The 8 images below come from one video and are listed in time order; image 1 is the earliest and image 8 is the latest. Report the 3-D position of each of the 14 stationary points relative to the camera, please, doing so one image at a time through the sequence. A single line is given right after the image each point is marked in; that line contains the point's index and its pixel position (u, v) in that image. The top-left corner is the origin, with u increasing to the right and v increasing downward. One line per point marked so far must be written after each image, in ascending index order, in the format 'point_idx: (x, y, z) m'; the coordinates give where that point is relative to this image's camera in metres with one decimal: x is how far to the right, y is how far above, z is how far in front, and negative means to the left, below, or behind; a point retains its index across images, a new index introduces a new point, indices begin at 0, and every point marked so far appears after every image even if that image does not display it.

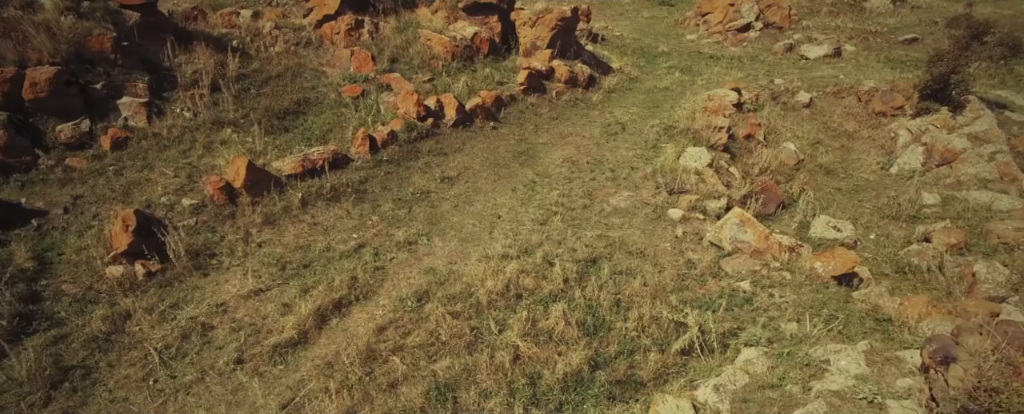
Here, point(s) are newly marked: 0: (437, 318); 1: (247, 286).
0: (-0.6, -0.9, +5.3) m
1: (-2.5, -0.7, +6.2) m
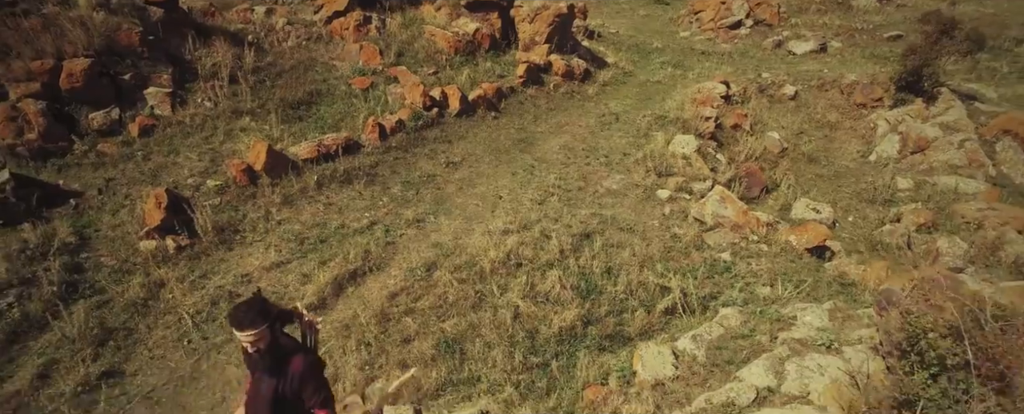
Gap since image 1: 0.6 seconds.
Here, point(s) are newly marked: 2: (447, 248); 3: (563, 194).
0: (-0.6, -0.7, +5.9) m
1: (-2.5, -0.5, +6.7) m
2: (-0.7, -0.4, +6.6) m
3: (+0.6, +0.2, +7.7) m
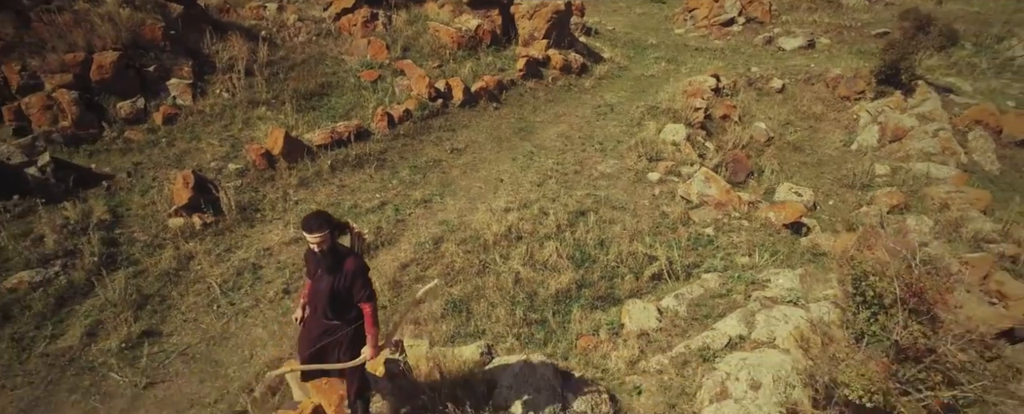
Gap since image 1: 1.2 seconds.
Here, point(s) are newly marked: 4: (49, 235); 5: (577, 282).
0: (-0.6, -0.5, +6.4) m
1: (-2.5, -0.3, +7.3) m
2: (-0.7, -0.2, +7.2) m
3: (+0.6, +0.4, +8.3) m
4: (-4.7, -0.3, +6.7) m
5: (+0.6, -0.7, +5.9) m
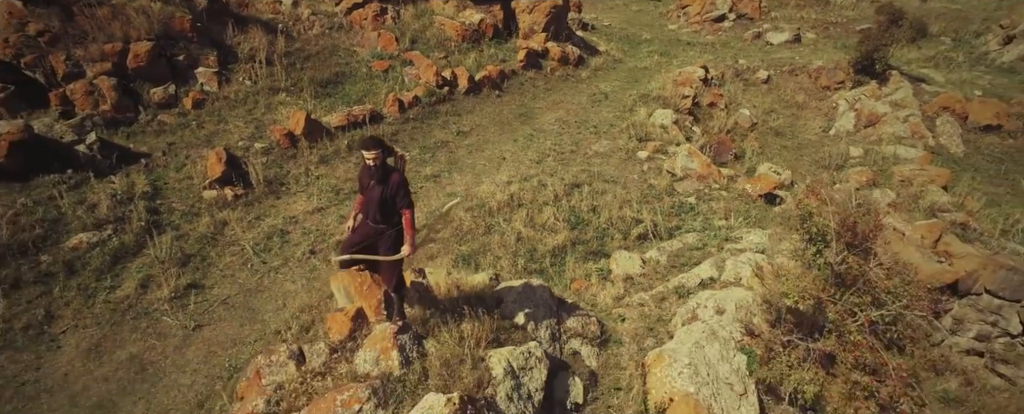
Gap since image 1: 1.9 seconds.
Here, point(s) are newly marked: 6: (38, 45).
0: (-0.6, -0.1, +7.2) m
1: (-2.4, 0.0, +8.1) m
2: (-0.6, +0.1, +7.9) m
3: (+0.6, +0.7, +9.0) m
4: (-4.6, +0.1, +7.5) m
5: (+0.6, -0.3, +6.7) m
6: (-6.6, +2.3, +9.3) m
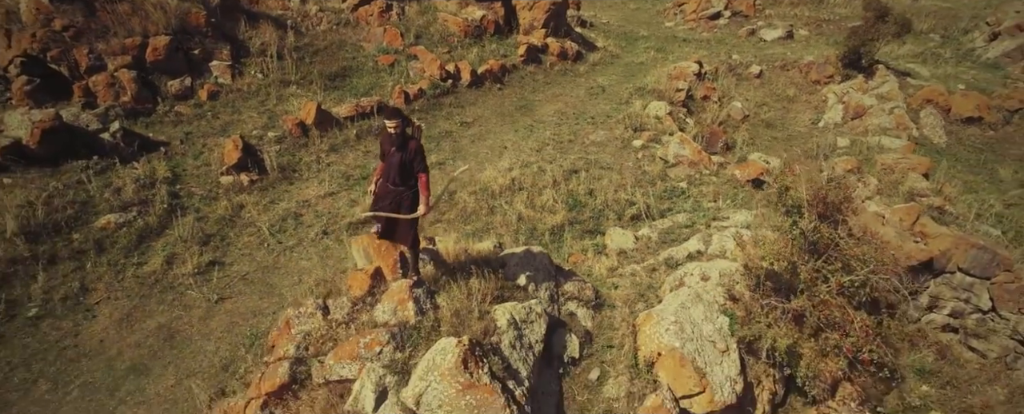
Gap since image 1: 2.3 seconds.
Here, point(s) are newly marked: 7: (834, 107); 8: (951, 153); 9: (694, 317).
0: (-0.6, +0.1, +7.6) m
1: (-2.4, +0.2, +8.5) m
2: (-0.6, +0.3, +8.4) m
3: (+0.6, +0.9, +9.5) m
4: (-4.6, +0.3, +7.9) m
5: (+0.6, -0.1, +7.1) m
6: (-6.5, +2.5, +9.7) m
7: (+5.7, +1.8, +11.8) m
8: (+6.8, +0.8, +10.2) m
9: (+1.4, -0.8, +4.9) m
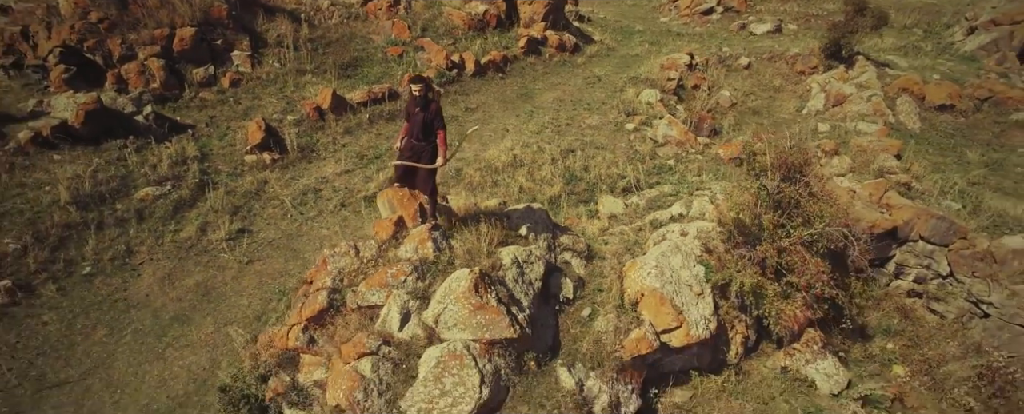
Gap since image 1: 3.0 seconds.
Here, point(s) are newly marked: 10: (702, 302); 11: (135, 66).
0: (-0.5, +0.4, +8.4) m
1: (-2.4, +0.6, +9.2) m
2: (-0.6, +0.7, +9.1) m
3: (+0.6, +1.2, +10.2) m
4: (-4.6, +0.6, +8.6) m
5: (+0.6, +0.2, +7.8) m
6: (-6.5, +2.8, +10.4) m
7: (+5.7, +2.1, +12.5) m
8: (+6.8, +1.1, +10.9) m
9: (+1.4, -0.5, +5.7) m
10: (+1.6, -0.8, +5.5) m
11: (-5.8, +2.2, +10.1) m
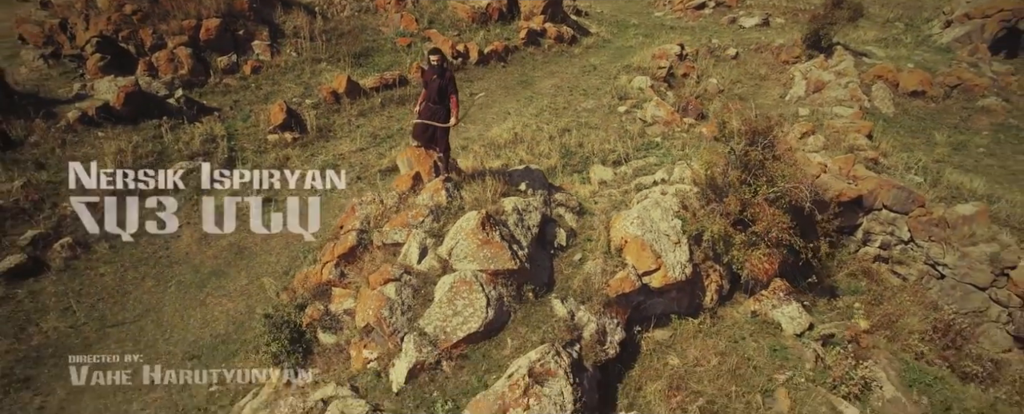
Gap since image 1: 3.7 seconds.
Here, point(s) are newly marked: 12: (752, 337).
0: (-0.5, +0.8, +9.2) m
1: (-2.4, +0.9, +10.1) m
2: (-0.6, +1.0, +10.0) m
3: (+0.7, +1.6, +11.0) m
4: (-4.6, +1.0, +9.5) m
5: (+0.6, +0.6, +8.7) m
6: (-6.5, +3.2, +11.3) m
7: (+5.8, +2.5, +13.3) m
8: (+6.8, +1.5, +11.8) m
9: (+1.4, -0.1, +6.5) m
10: (+1.6, -0.4, +6.4) m
11: (-5.7, +2.6, +11.0) m
12: (+2.5, -1.4, +6.9) m
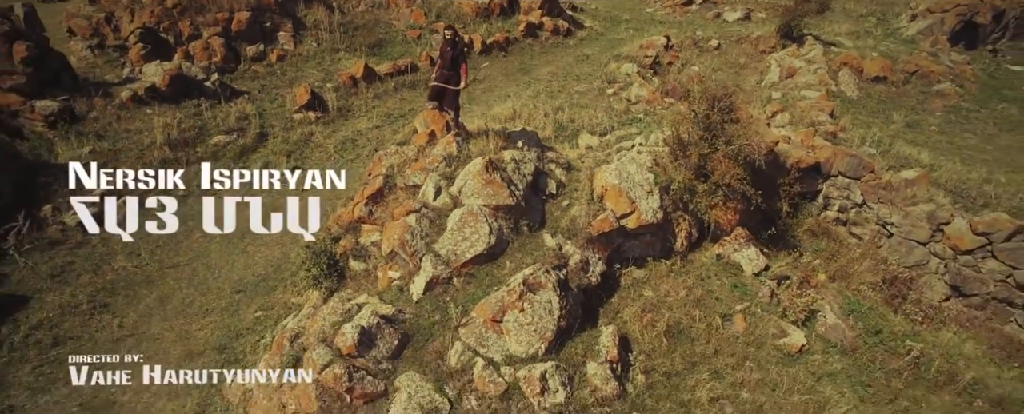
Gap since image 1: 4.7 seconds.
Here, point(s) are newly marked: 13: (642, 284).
0: (-0.5, +1.3, +10.5) m
1: (-2.4, +1.4, +11.3) m
2: (-0.6, +1.5, +11.2) m
3: (+0.7, +2.1, +12.3) m
4: (-4.6, +1.5, +10.7) m
5: (+0.6, +1.1, +9.9) m
6: (-6.5, +3.7, +12.5) m
7: (+5.8, +3.0, +14.6) m
8: (+6.8, +2.0, +13.0) m
9: (+1.4, +0.4, +7.7) m
10: (+1.6, +0.1, +7.6) m
11: (-5.7, +3.0, +12.2) m
12: (+2.5, -0.8, +8.1) m
13: (+1.5, -0.9, +7.8) m
